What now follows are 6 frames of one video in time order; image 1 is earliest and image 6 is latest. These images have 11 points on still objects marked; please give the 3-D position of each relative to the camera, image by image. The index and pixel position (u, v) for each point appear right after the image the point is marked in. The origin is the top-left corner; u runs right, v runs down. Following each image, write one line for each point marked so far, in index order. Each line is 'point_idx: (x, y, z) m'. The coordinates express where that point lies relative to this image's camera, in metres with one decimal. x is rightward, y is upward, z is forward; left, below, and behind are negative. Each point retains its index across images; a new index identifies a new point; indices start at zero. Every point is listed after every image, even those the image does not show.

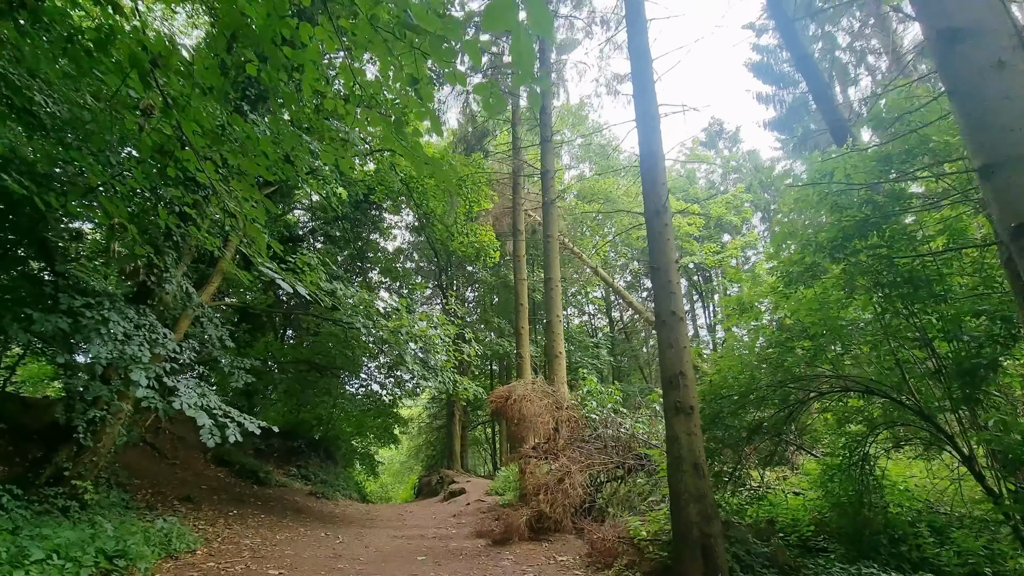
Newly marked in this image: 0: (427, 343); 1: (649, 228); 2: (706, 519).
0: (-1.9, -1.2, +11.0) m
1: (+1.4, +0.6, +5.1) m
2: (+1.6, -1.9, +4.1) m
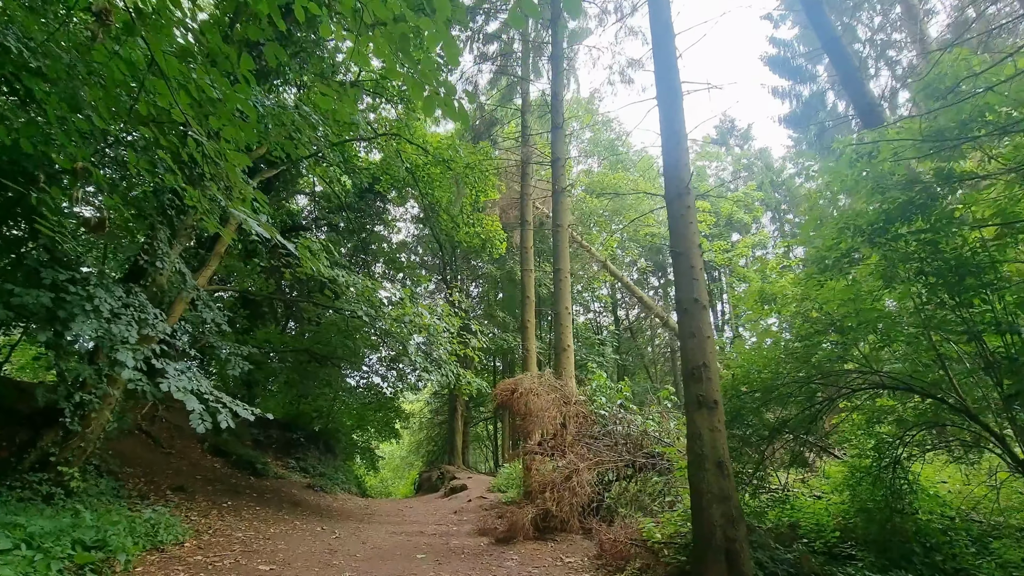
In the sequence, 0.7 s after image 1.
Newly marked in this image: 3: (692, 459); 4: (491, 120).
0: (-1.7, -1.0, +10.7) m
1: (+1.5, +0.7, +4.8) m
2: (+1.6, -1.8, +3.8) m
3: (+1.4, -1.4, +4.1) m
4: (-0.5, +4.3, +12.9) m
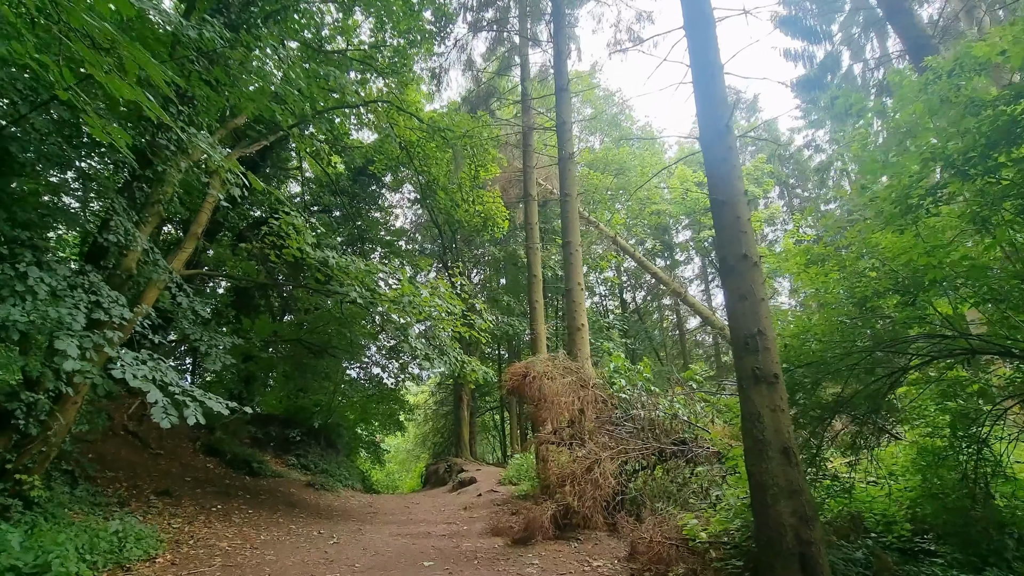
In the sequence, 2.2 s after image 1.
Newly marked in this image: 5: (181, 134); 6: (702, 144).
0: (-1.6, -0.6, +10.1) m
1: (+1.6, +1.1, +4.0) m
2: (+1.8, -1.4, +3.1) m
3: (+1.6, -1.1, +3.4) m
4: (-0.6, +4.7, +12.1) m
5: (-3.9, +1.8, +6.0) m
6: (+1.6, +1.2, +4.2) m
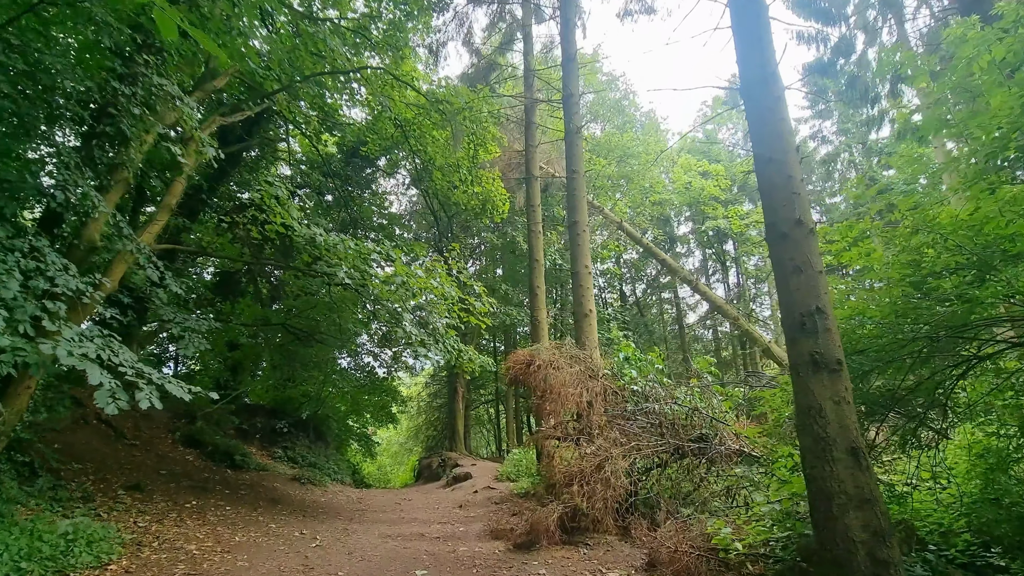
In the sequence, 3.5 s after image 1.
0: (-1.6, -0.3, +9.5) m
1: (+1.7, +1.3, +3.5) m
2: (+1.9, -1.3, +2.6) m
3: (+1.7, -0.9, +2.8) m
4: (-0.5, +5.1, +11.4) m
5: (-3.8, +2.1, +5.3) m
6: (+1.7, +1.4, +3.6) m
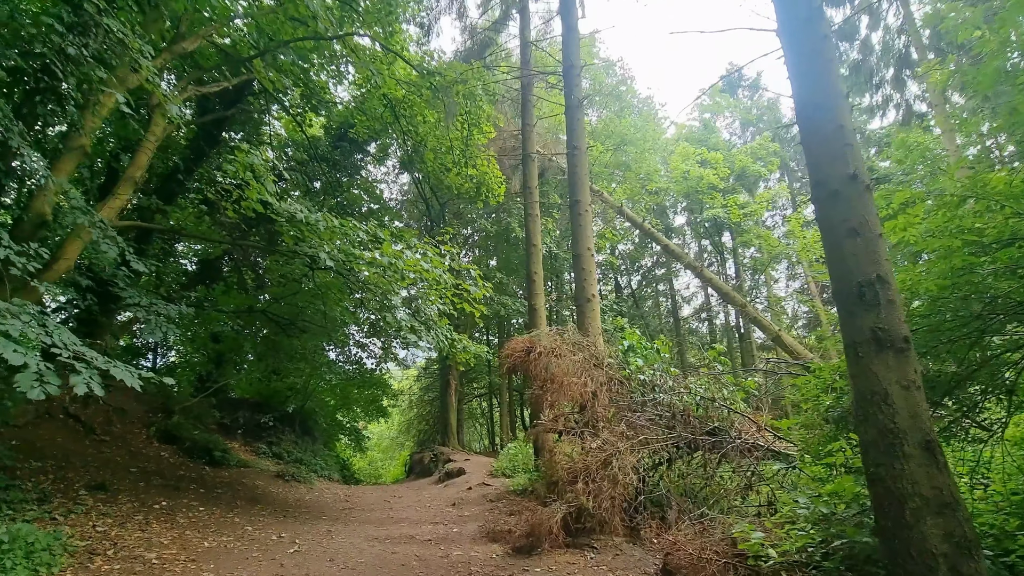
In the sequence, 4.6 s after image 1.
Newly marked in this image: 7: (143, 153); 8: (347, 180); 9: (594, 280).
0: (-1.7, 0.0, +9.0) m
1: (+1.7, +1.4, +3.0) m
2: (+1.9, -1.1, +2.1) m
3: (+1.7, -0.7, +2.4) m
4: (-0.6, +5.3, +10.9) m
5: (-3.9, +2.3, +4.8) m
6: (+1.7, +1.6, +3.1) m
7: (-4.4, +1.6, +6.0) m
8: (-4.4, +2.8, +13.2) m
9: (+1.1, +0.1, +7.0) m
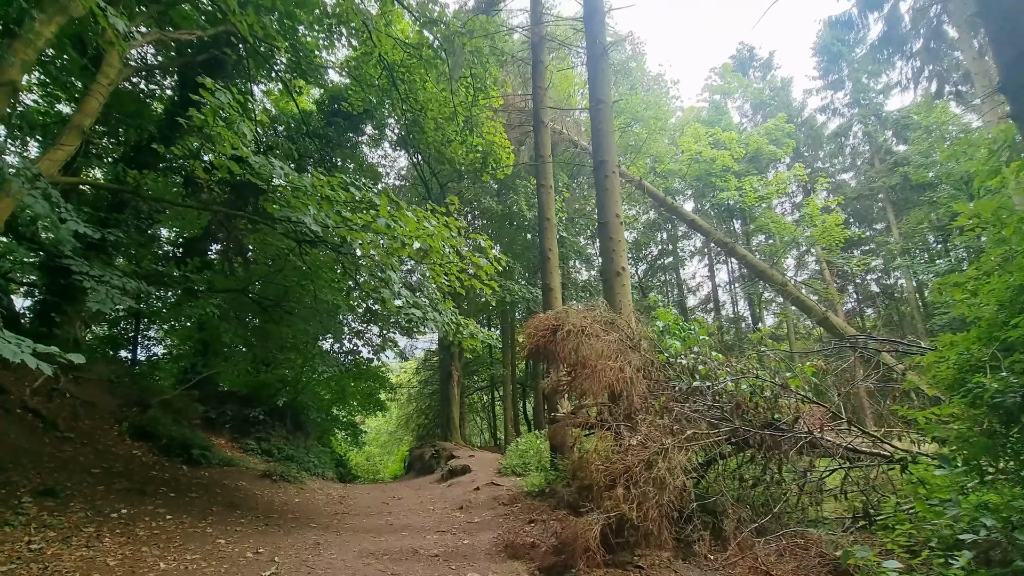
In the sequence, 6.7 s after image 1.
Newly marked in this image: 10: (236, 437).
0: (-1.5, +0.3, +8.1) m
1: (+1.9, +1.7, +2.1) m
2: (+2.1, -0.8, +1.3) m
3: (+1.9, -0.4, +1.5) m
4: (-0.4, +5.7, +9.9) m
5: (-3.7, +2.6, +3.8) m
6: (+1.9, +1.8, +2.2) m
7: (-4.2, +1.9, +5.1) m
8: (-4.2, +3.2, +12.3) m
9: (+1.3, +0.4, +6.1) m
10: (-6.3, -3.4, +11.5) m
